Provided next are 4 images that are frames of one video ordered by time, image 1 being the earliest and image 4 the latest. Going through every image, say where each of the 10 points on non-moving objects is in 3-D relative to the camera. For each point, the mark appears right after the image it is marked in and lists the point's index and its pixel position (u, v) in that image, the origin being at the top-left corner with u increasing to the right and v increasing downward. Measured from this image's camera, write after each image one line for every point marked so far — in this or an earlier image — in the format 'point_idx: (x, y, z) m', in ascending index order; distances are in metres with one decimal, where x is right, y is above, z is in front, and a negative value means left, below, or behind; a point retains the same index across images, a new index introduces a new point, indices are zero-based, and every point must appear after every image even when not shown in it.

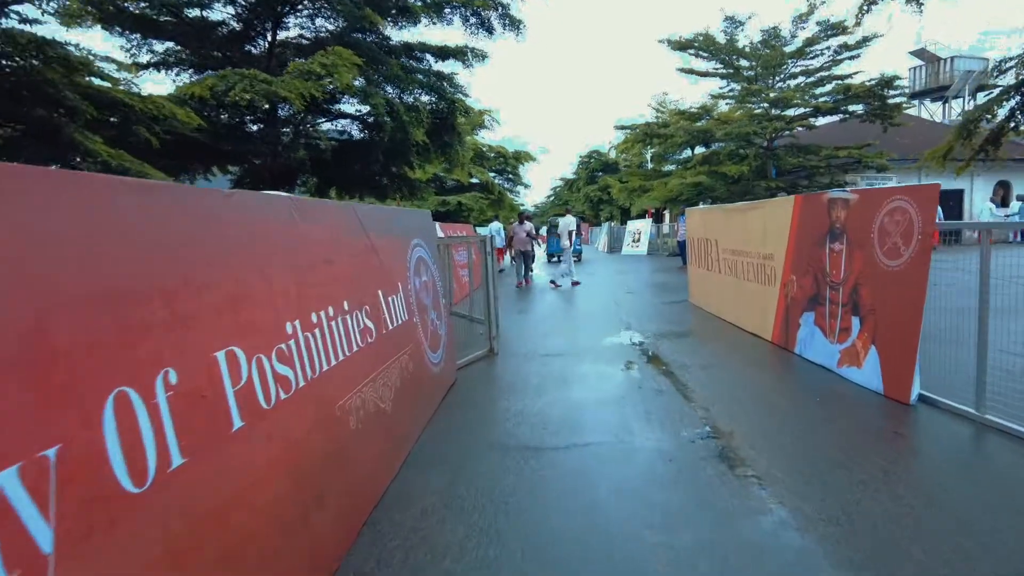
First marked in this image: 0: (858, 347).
0: (+3.3, -0.6, +6.1) m
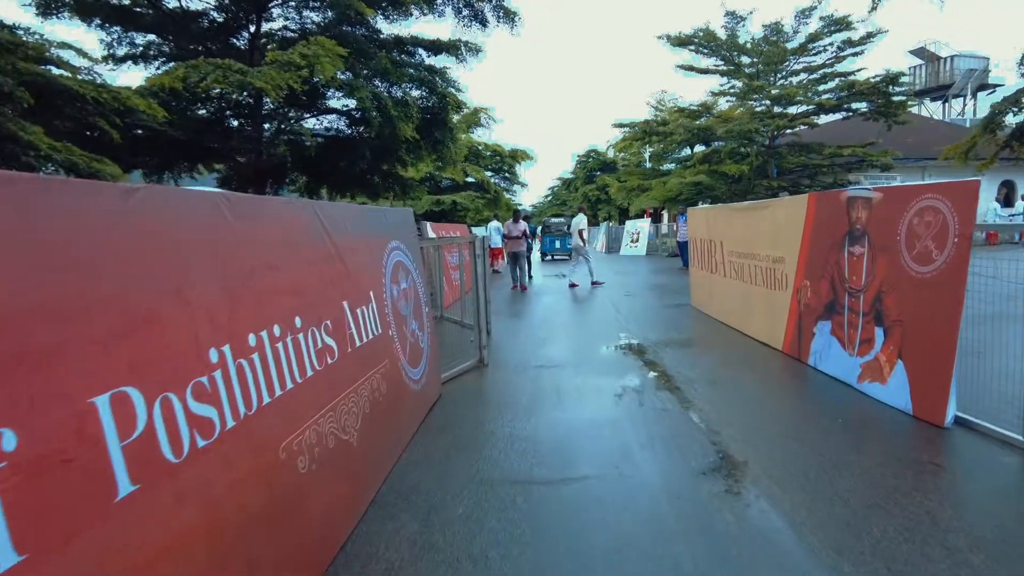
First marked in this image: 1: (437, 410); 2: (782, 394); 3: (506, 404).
0: (+3.2, -0.6, +5.5) m
1: (-0.7, -1.1, +5.7) m
2: (+2.5, -1.0, +5.9) m
3: (-0.1, -1.1, +5.8) m
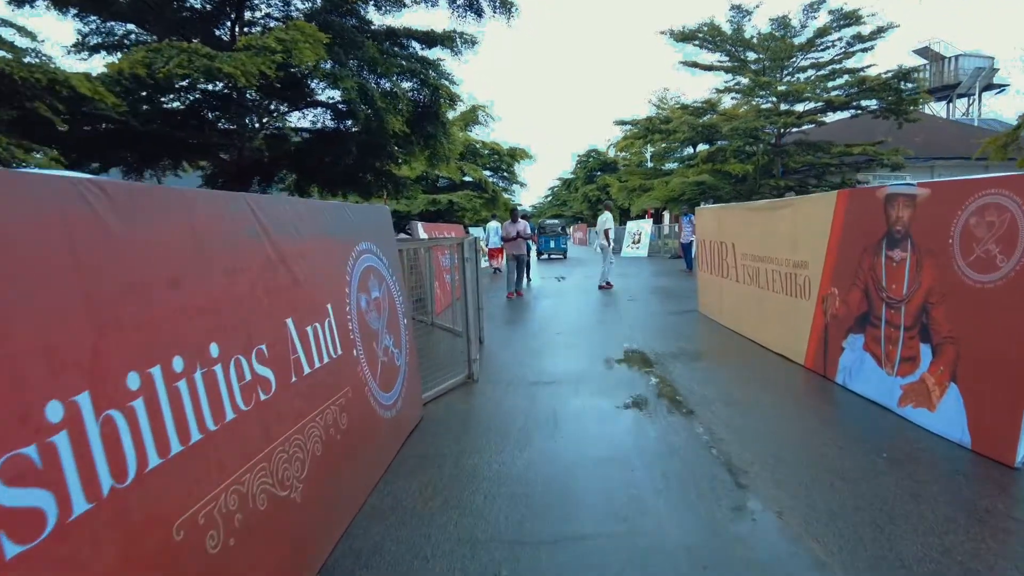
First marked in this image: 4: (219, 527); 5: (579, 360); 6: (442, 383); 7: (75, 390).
0: (+3.1, -0.7, +4.8) m
1: (-0.7, -1.2, +4.9) m
2: (+2.4, -1.1, +5.2) m
3: (-0.1, -1.1, +5.1) m
4: (-1.1, -0.9, +2.4) m
5: (+0.8, -0.9, +7.6) m
6: (-0.7, -0.9, +6.4) m
7: (-1.2, -0.3, +1.8) m
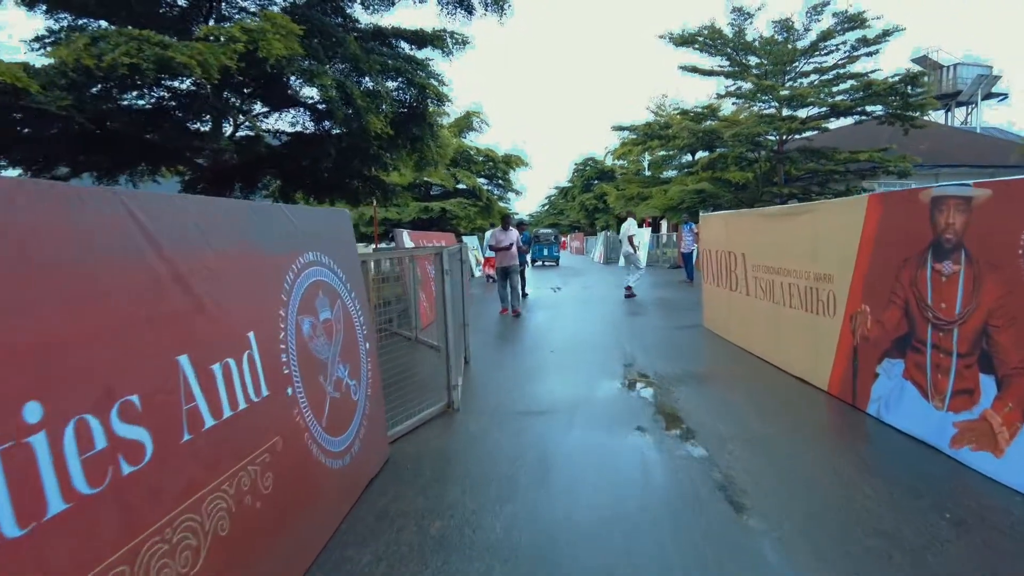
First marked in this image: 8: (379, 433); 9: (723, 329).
0: (+3.0, -0.8, +4.0) m
1: (-0.9, -1.3, +4.1) m
2: (+2.3, -1.2, +4.4) m
3: (-0.3, -1.3, +4.3) m
4: (-1.2, -1.0, +1.5) m
5: (+0.7, -1.0, +6.8) m
6: (-0.8, -1.1, +5.6) m
7: (-1.3, -0.4, +1.0) m
8: (-0.9, -1.0, +4.5) m
9: (+3.0, -0.6, +9.3) m
